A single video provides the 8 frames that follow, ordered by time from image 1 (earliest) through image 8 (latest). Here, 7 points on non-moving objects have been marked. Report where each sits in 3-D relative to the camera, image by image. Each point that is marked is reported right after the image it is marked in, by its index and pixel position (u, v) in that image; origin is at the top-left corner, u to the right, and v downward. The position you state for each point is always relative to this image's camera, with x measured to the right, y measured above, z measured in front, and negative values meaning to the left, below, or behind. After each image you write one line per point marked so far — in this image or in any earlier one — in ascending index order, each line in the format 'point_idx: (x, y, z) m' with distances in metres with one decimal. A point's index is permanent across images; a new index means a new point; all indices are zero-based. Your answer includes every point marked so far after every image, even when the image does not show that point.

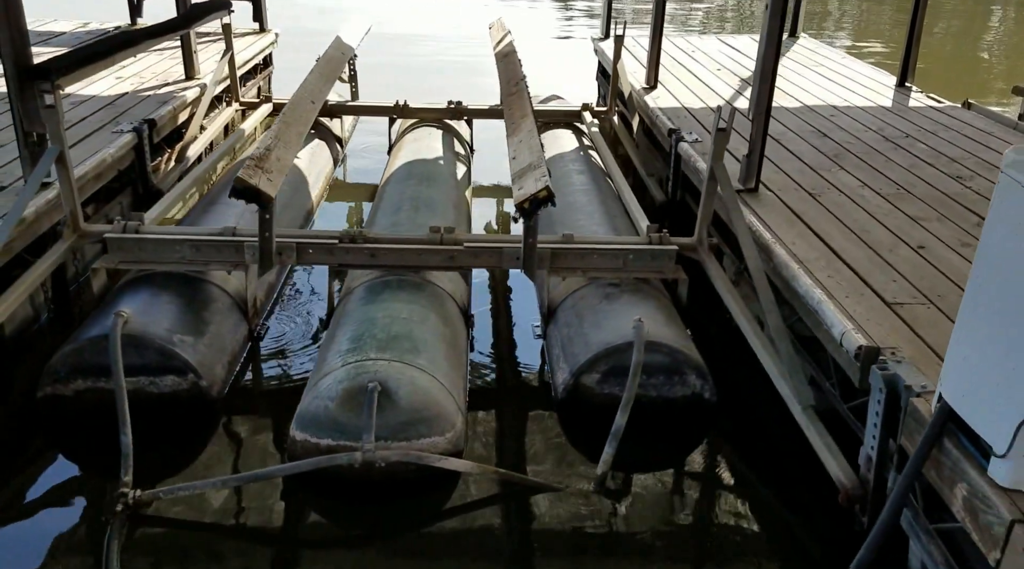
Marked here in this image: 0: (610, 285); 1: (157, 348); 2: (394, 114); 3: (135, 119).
0: (+0.4, 0.0, +3.9) m
1: (-1.2, -0.2, +3.2) m
2: (-0.7, +1.1, +6.0) m
3: (-1.9, +0.8, +4.9) m
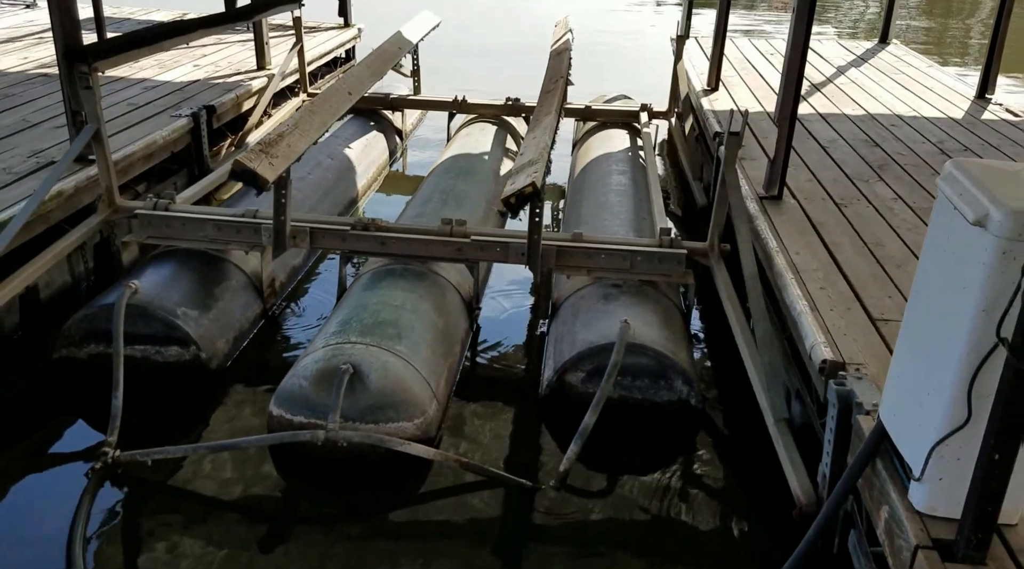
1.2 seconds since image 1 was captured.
0: (+0.4, 0.0, +3.9) m
1: (-1.2, -0.1, +3.4) m
2: (-0.4, +1.1, +6.1) m
3: (-1.7, +1.0, +5.2) m
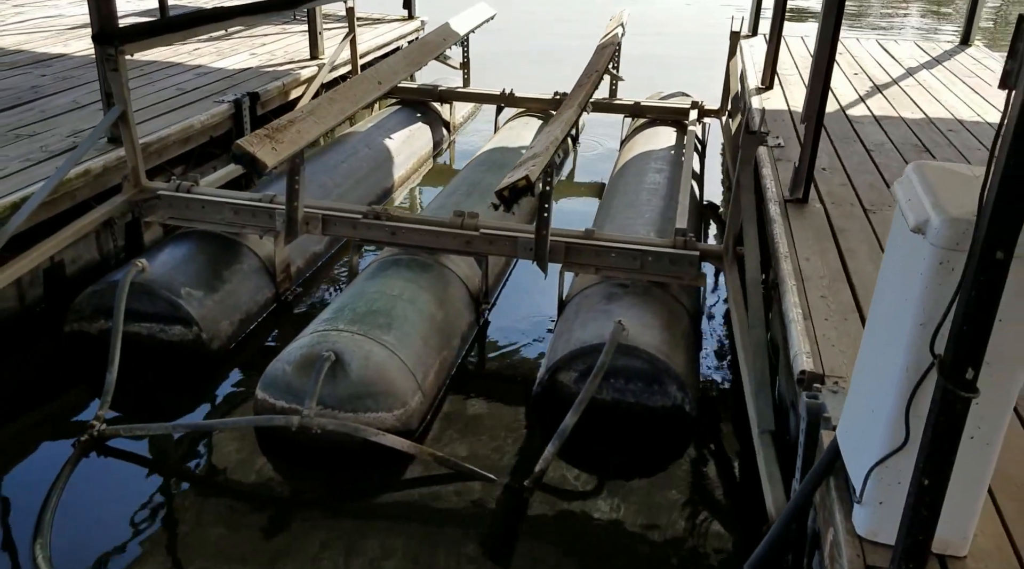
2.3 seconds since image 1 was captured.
0: (+0.5, 0.0, +3.8) m
1: (-1.2, -0.1, +3.4) m
2: (-0.1, +1.1, +6.1) m
3: (-1.5, +1.1, +5.3) m
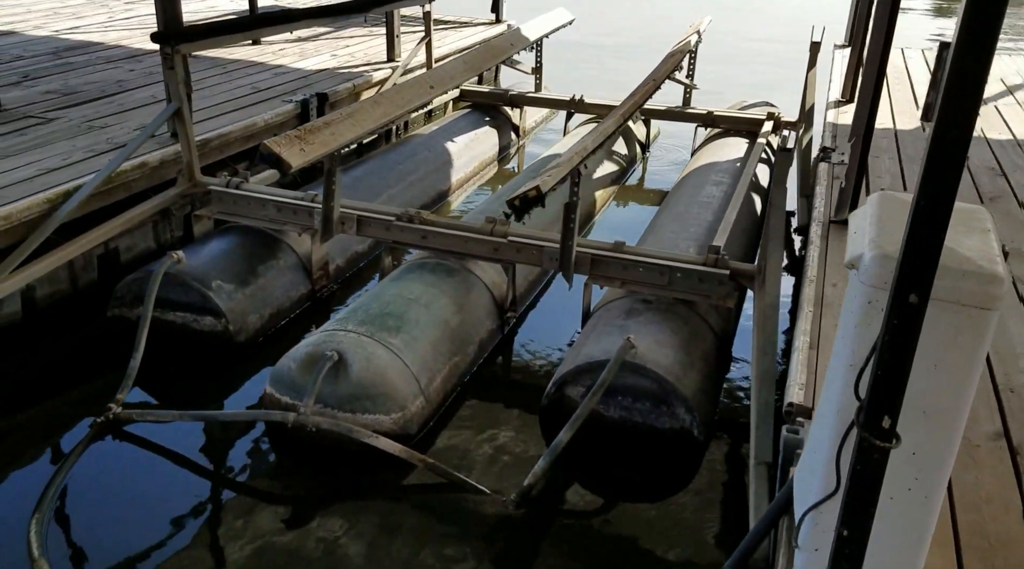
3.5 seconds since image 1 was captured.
0: (+0.6, -0.1, +3.7) m
1: (-1.2, 0.0, +3.6) m
2: (+0.4, +1.1, +6.0) m
3: (-1.1, +1.1, +5.4) m
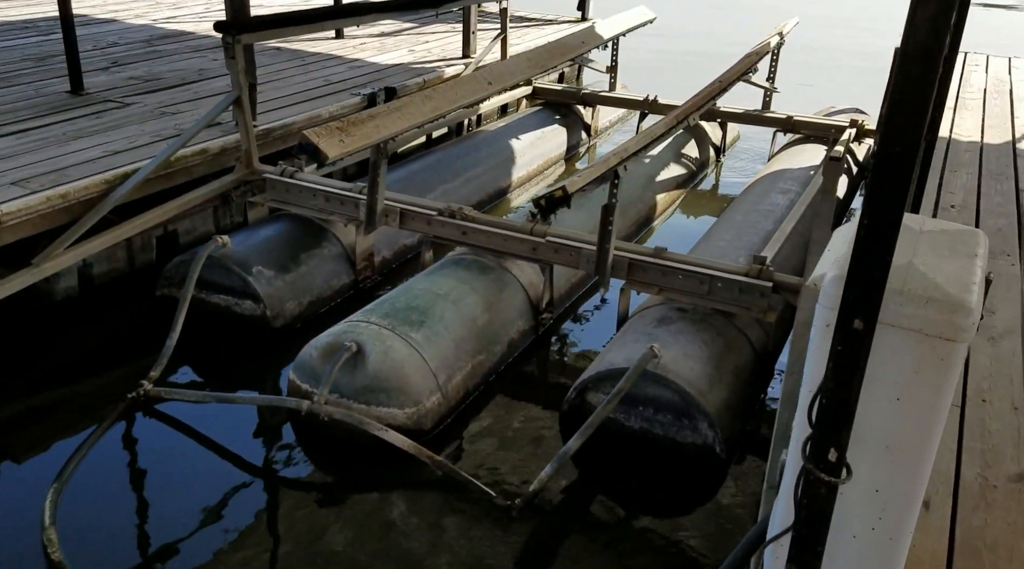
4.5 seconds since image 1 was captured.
0: (+0.7, -0.1, +3.6) m
1: (-1.0, 0.0, +3.6) m
2: (+0.8, +1.1, +5.9) m
3: (-0.8, +1.1, +5.5) m
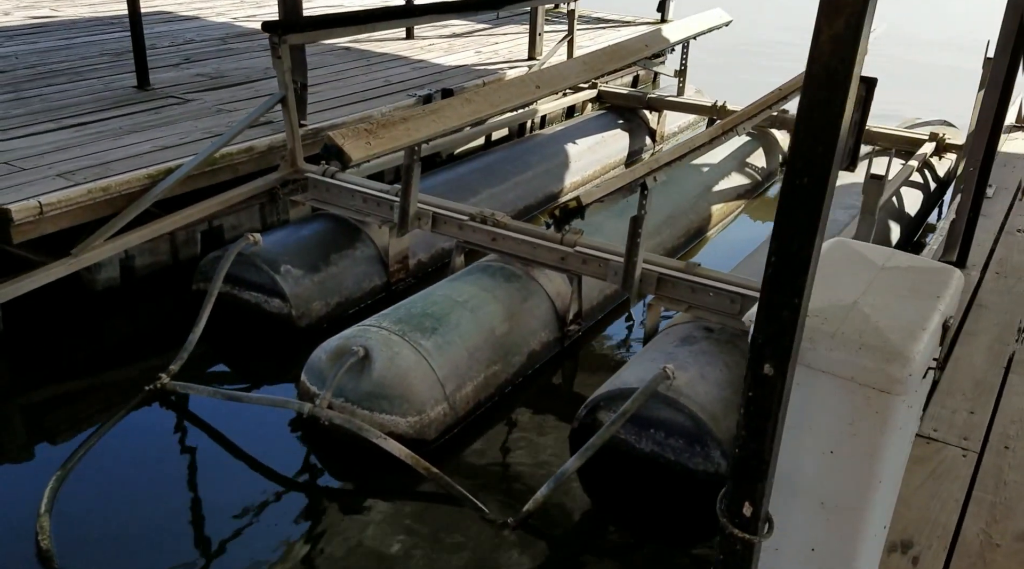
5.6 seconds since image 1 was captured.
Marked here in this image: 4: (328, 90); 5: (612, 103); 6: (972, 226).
0: (+0.8, -0.2, +3.4) m
1: (-0.9, 0.0, +3.7) m
2: (+1.2, +1.0, +5.7) m
3: (-0.4, +1.1, +5.4) m
4: (-1.0, +1.0, +5.2) m
5: (+0.6, +1.1, +6.0) m
6: (+1.5, +0.2, +3.2) m
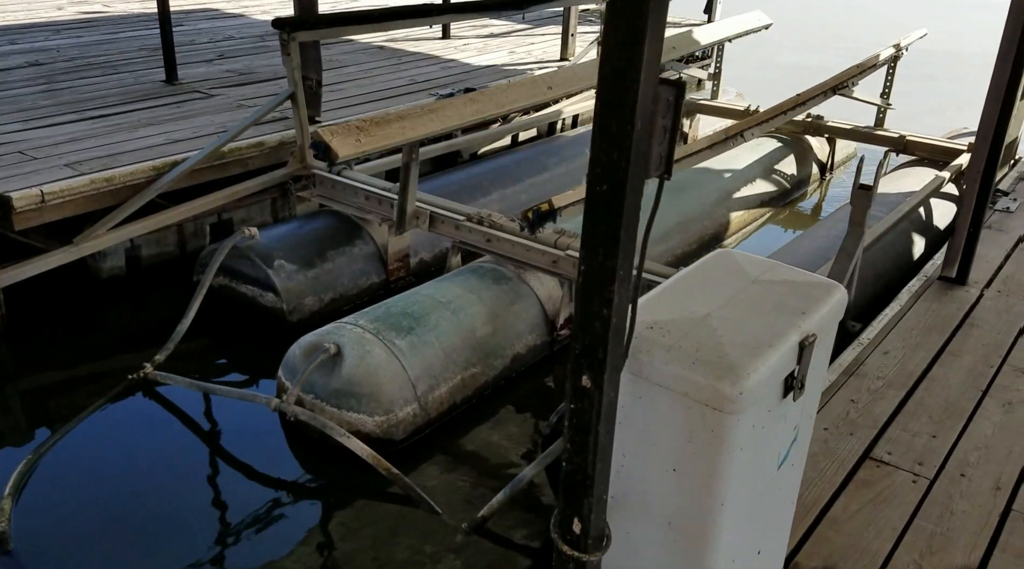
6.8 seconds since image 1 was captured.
0: (+0.7, -0.2, +3.3) m
1: (-1.0, +0.1, +3.7) m
2: (+1.3, +0.9, +5.6) m
3: (-0.3, +1.1, +5.4) m
4: (-0.9, +1.1, +5.2) m
5: (+0.8, +1.1, +5.9) m
6: (+1.4, +0.1, +3.0) m
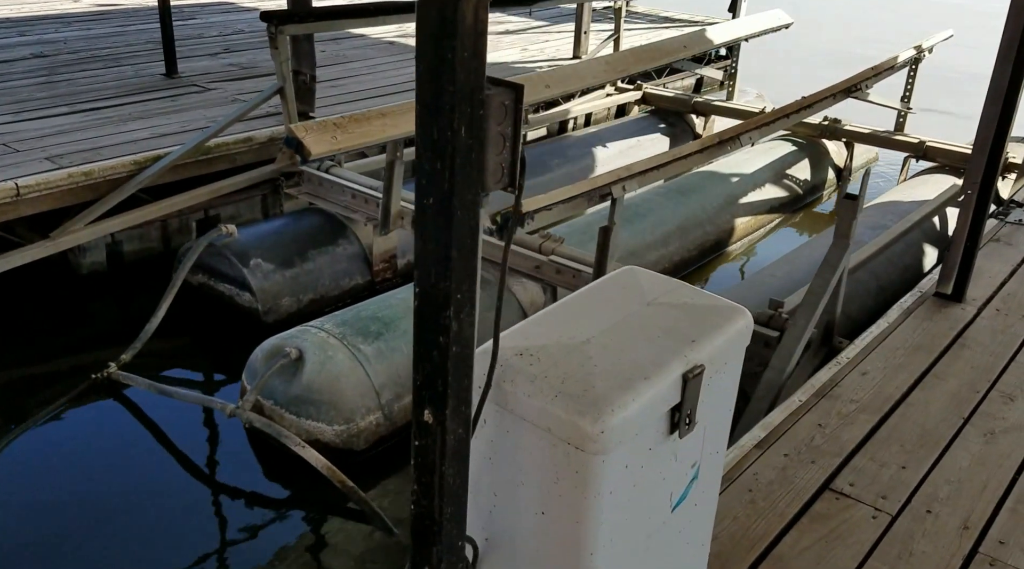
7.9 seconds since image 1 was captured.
0: (+0.6, -0.2, +3.2) m
1: (-1.0, +0.1, +3.6) m
2: (+1.4, +0.9, +5.4) m
3: (-0.2, +1.1, +5.3) m
4: (-0.8, +1.1, +5.1) m
5: (+0.9, +1.1, +5.8) m
6: (+1.4, +0.1, +2.9) m
